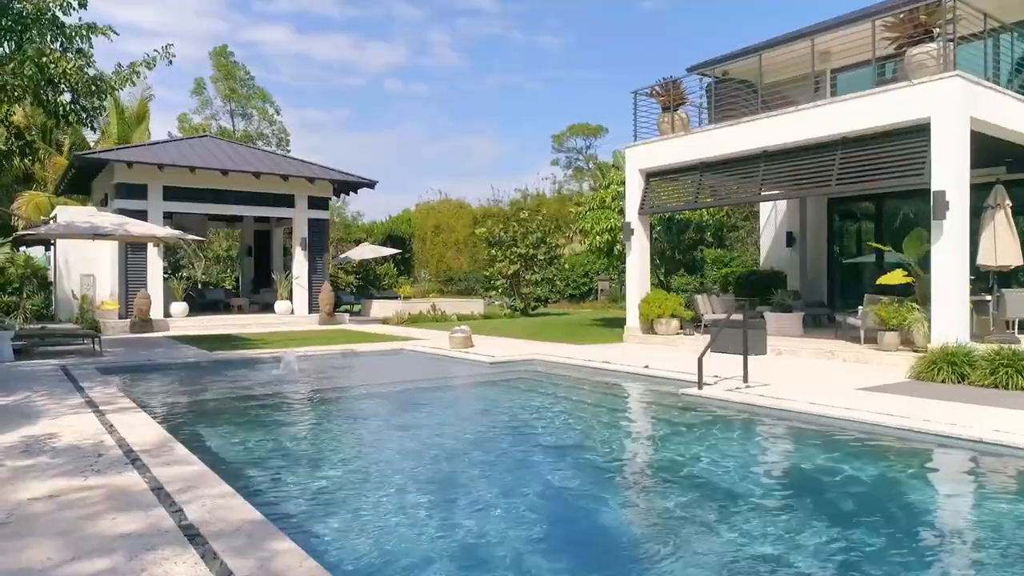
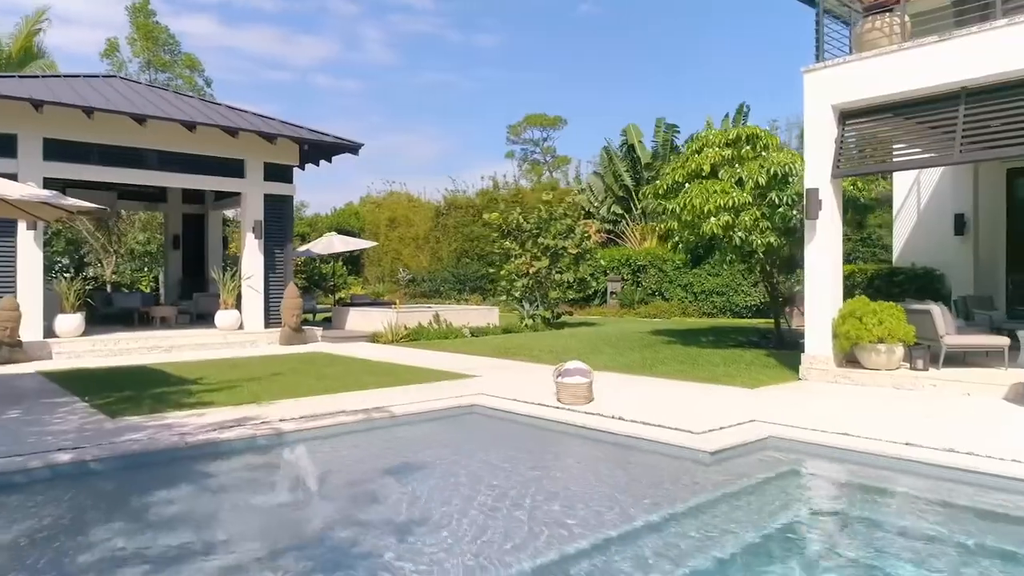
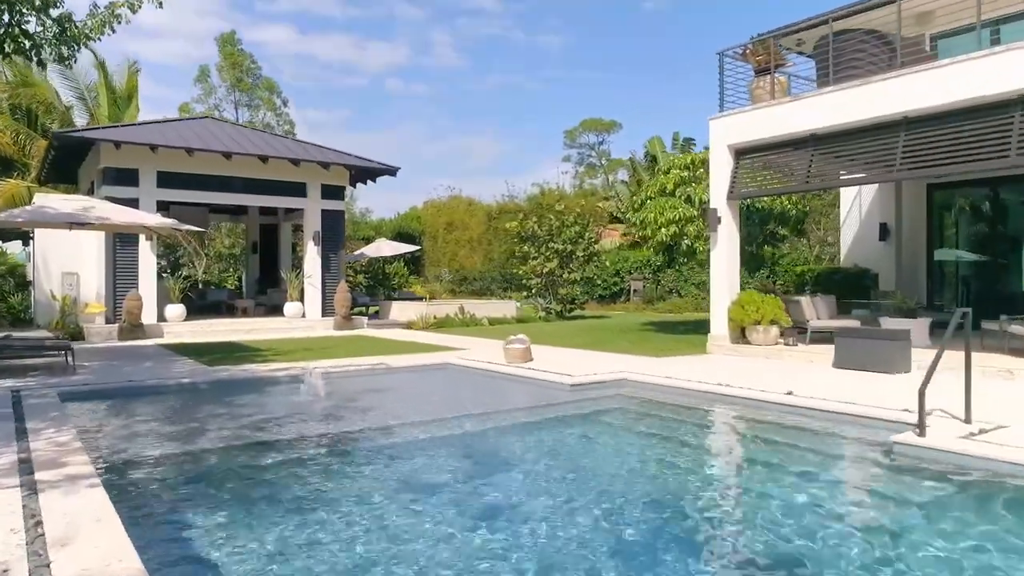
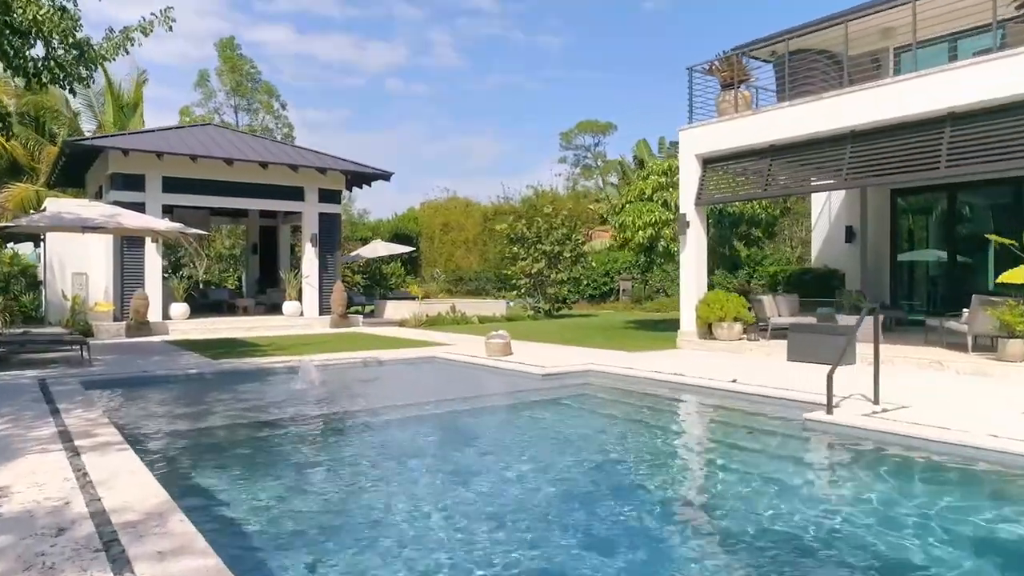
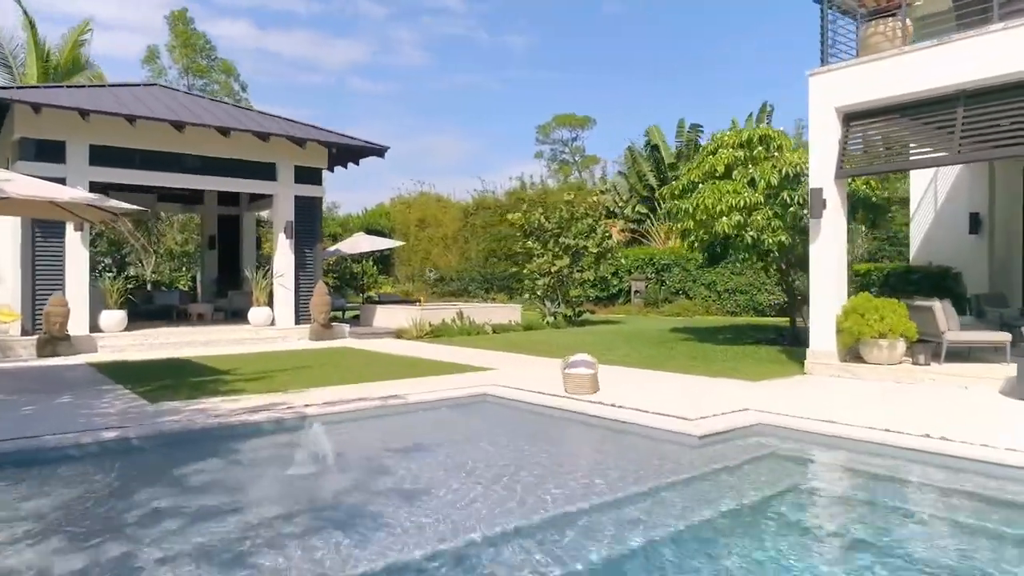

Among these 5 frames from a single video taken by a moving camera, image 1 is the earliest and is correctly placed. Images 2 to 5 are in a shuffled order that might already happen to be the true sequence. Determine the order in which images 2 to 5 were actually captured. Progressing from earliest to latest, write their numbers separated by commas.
4, 3, 5, 2
